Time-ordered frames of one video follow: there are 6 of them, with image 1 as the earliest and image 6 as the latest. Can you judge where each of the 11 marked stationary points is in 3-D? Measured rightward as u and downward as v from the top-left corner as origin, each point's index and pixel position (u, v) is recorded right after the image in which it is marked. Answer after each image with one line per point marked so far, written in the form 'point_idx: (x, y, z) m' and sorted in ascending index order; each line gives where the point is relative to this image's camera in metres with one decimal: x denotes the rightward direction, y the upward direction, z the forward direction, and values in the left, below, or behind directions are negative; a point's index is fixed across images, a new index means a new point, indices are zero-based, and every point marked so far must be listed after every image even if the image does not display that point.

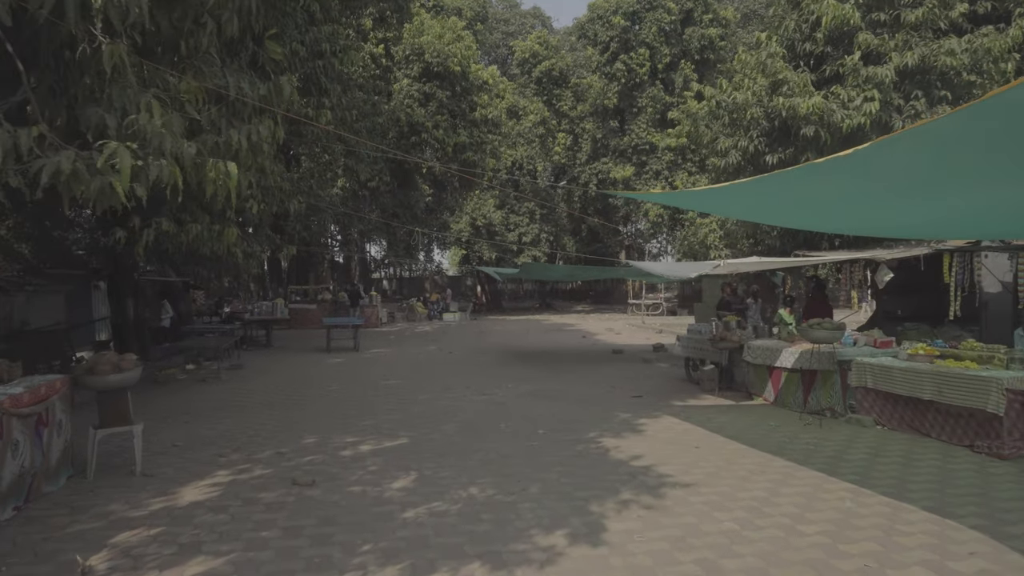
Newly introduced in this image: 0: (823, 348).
0: (+3.3, -0.6, +8.2) m
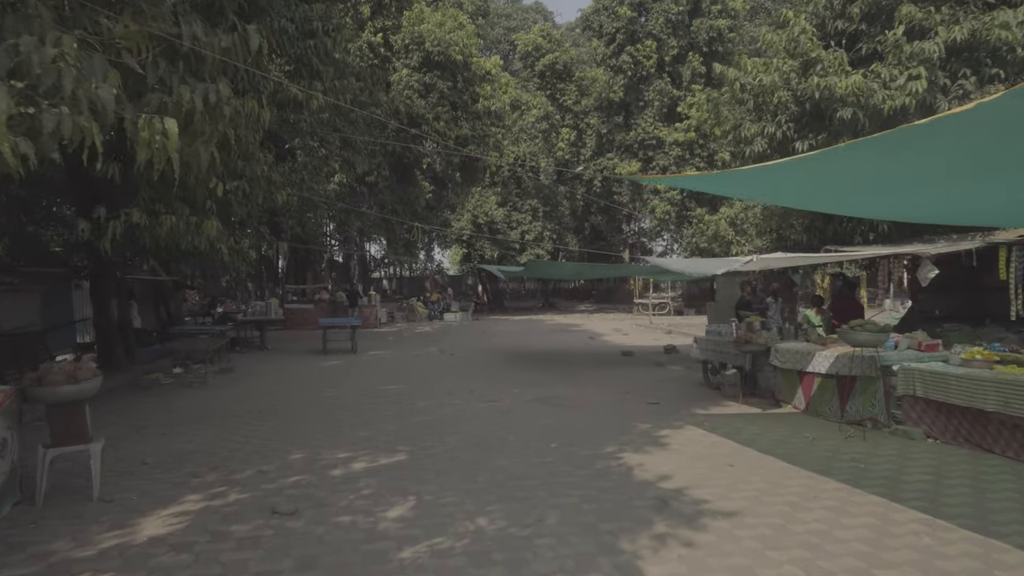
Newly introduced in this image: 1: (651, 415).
0: (+3.4, -0.6, +7.4) m
1: (+1.5, -1.4, +8.6) m
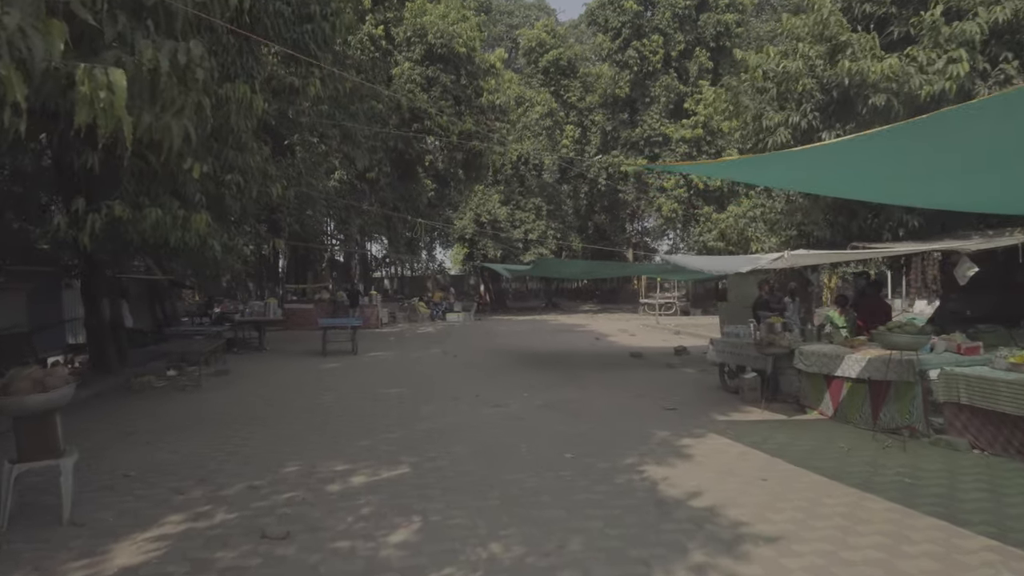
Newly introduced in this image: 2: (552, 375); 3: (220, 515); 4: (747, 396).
0: (+3.5, -0.6, +6.9) m
1: (+1.6, -1.4, +8.1) m
2: (+0.6, -1.4, +12.4) m
3: (-1.8, -1.4, +4.7) m
4: (+2.8, -1.3, +9.3) m
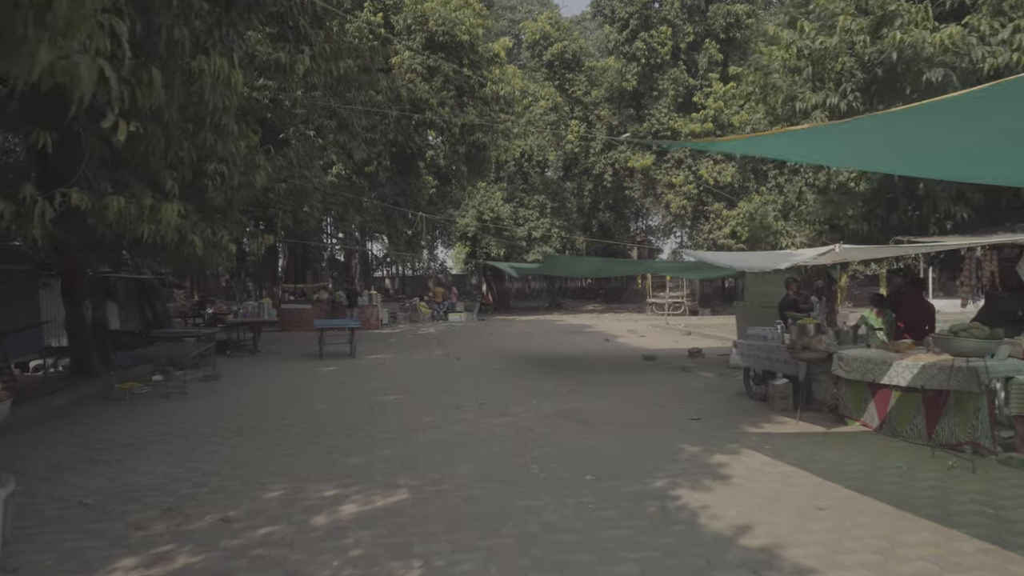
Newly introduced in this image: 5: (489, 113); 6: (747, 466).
0: (+3.6, -0.6, +6.2) m
1: (+1.7, -1.4, +7.4) m
2: (+0.8, -1.4, +11.7) m
3: (-1.7, -1.4, +4.0) m
4: (+2.9, -1.3, +8.5) m
5: (-0.5, +3.8, +17.0) m
6: (+1.8, -1.4, +6.0) m
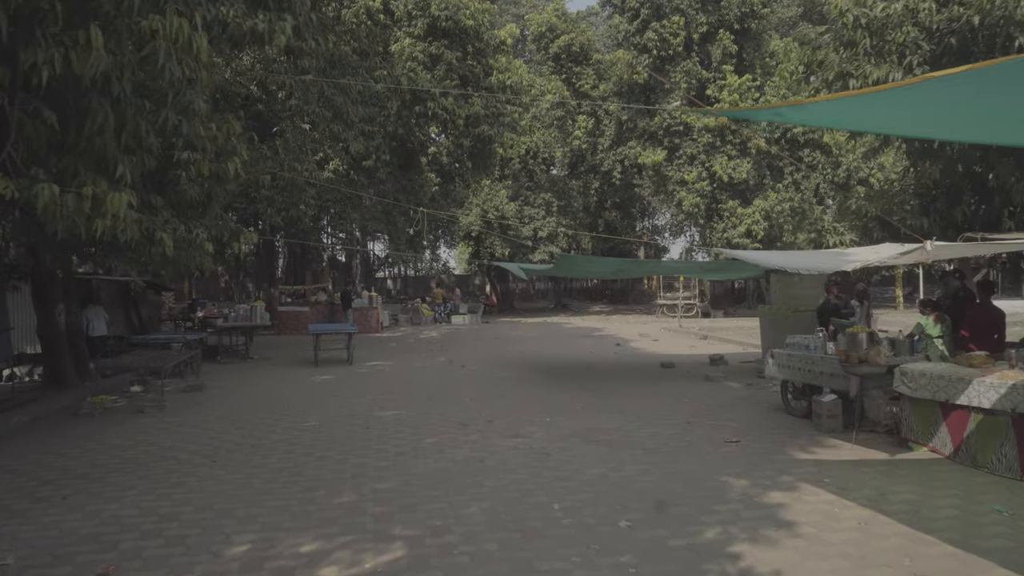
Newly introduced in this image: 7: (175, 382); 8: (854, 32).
0: (+3.7, -0.6, +5.2) m
1: (+1.8, -1.4, +6.4) m
2: (+0.9, -1.4, +10.7) m
3: (-1.6, -1.4, +3.0) m
4: (+3.0, -1.3, +7.5) m
5: (-0.3, +3.8, +16.0) m
6: (+1.9, -1.4, +5.0) m
7: (-5.2, -1.4, +12.1) m
8: (+3.2, +2.4, +7.5) m
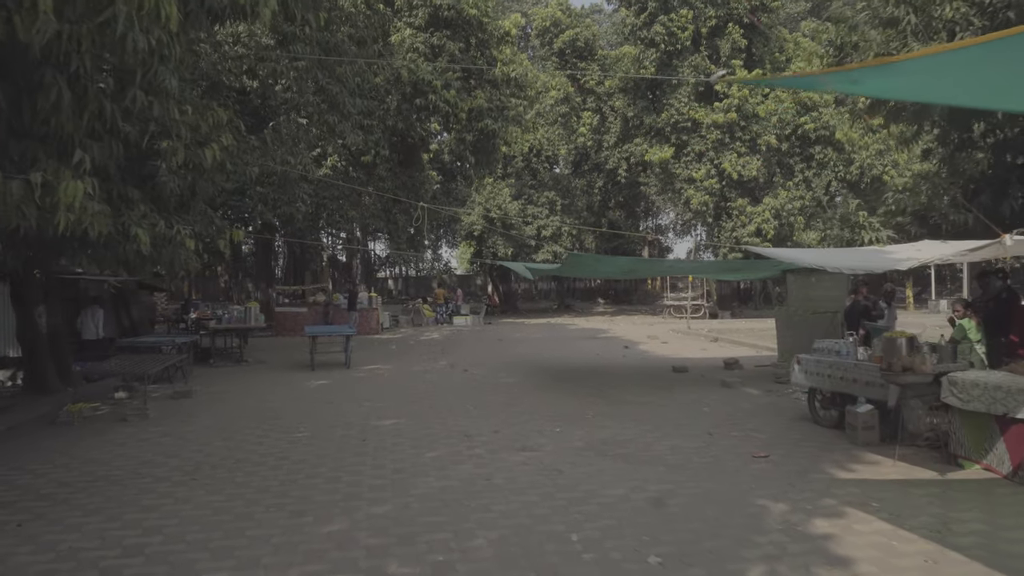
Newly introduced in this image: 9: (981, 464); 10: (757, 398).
0: (+3.7, -0.6, +4.6) m
1: (+1.9, -1.4, +5.8) m
2: (+1.0, -1.4, +10.1) m
3: (-1.5, -1.4, +2.4) m
4: (+3.1, -1.3, +6.9) m
5: (-0.2, +3.8, +15.4) m
6: (+2.0, -1.4, +4.4) m
7: (-5.1, -1.5, +11.5) m
8: (+3.3, +2.4, +6.9) m
9: (+3.5, -1.3, +5.8) m
10: (+3.2, -1.4, +10.0) m
